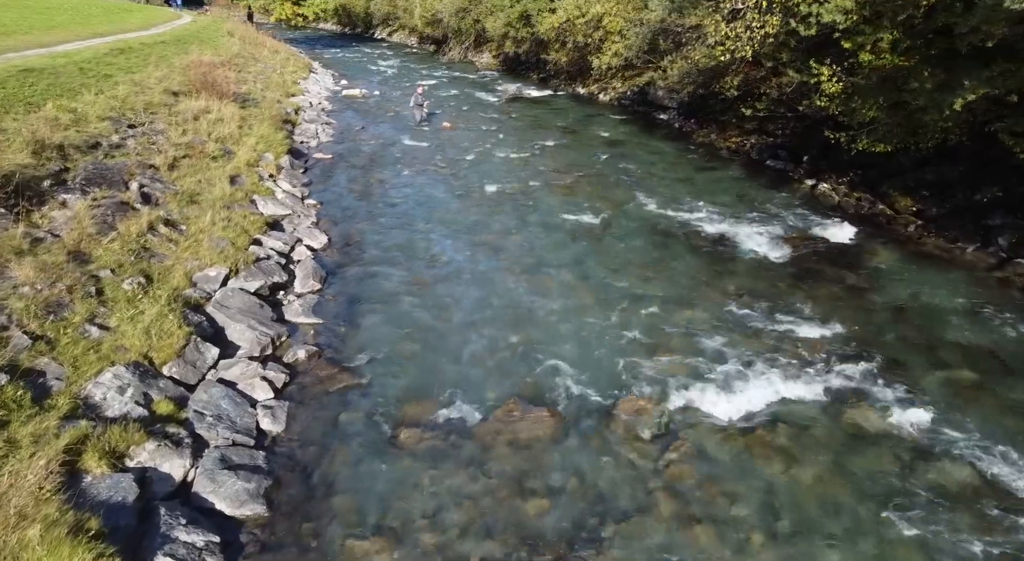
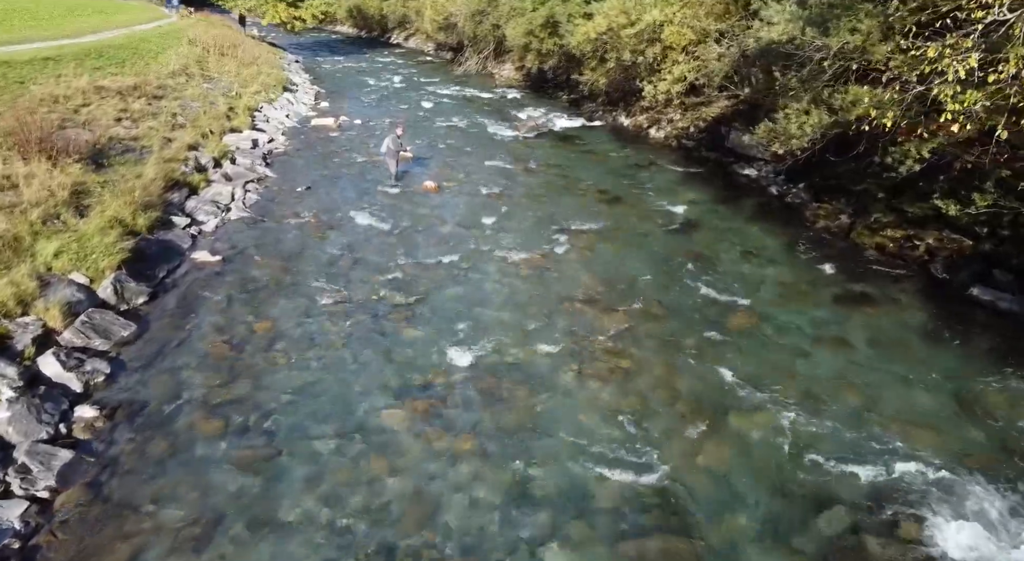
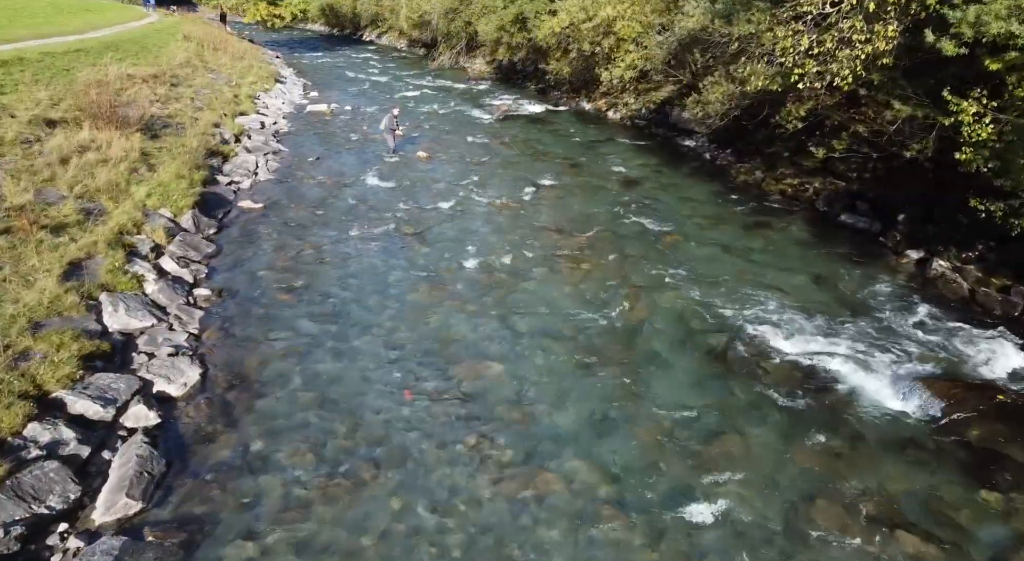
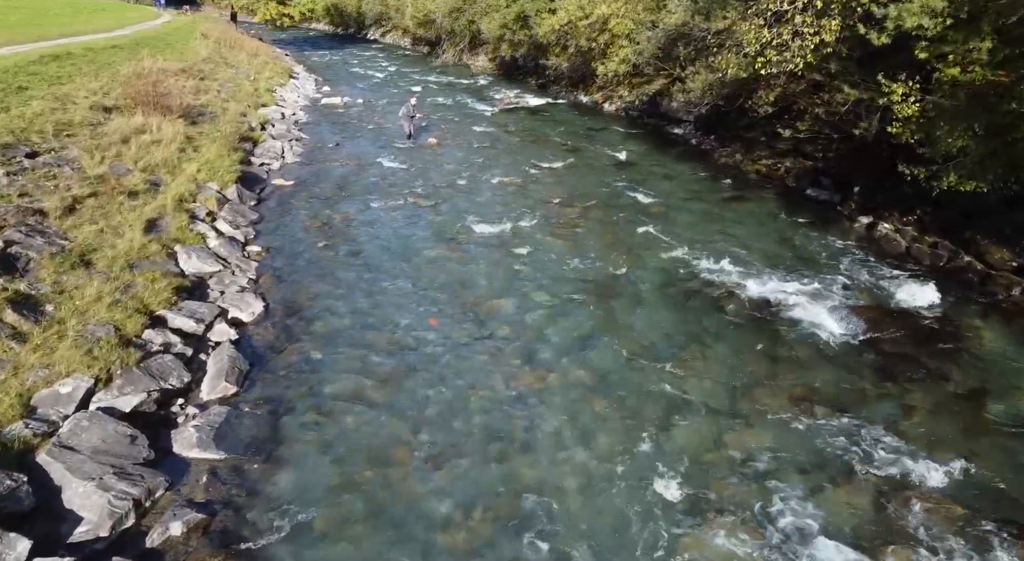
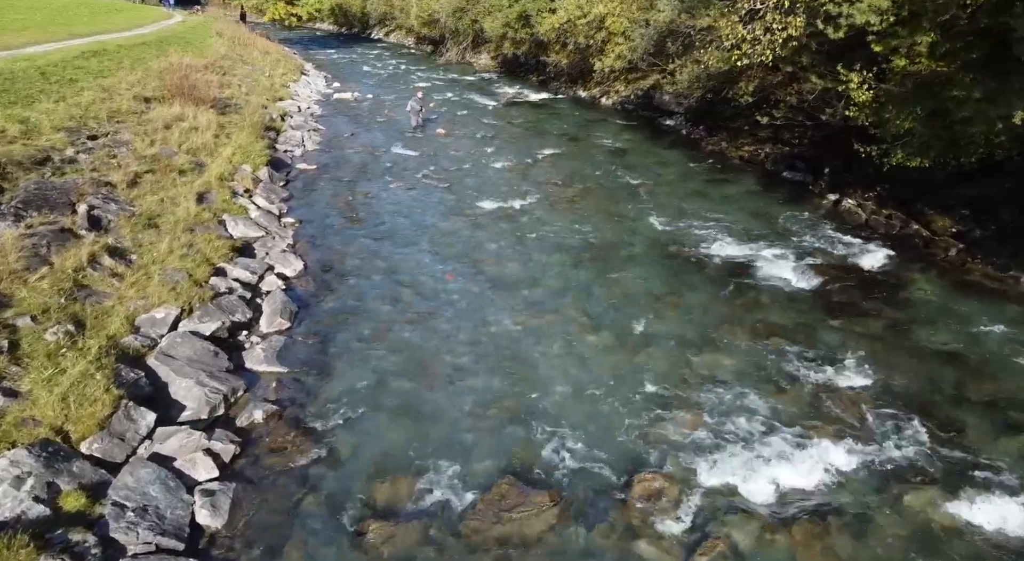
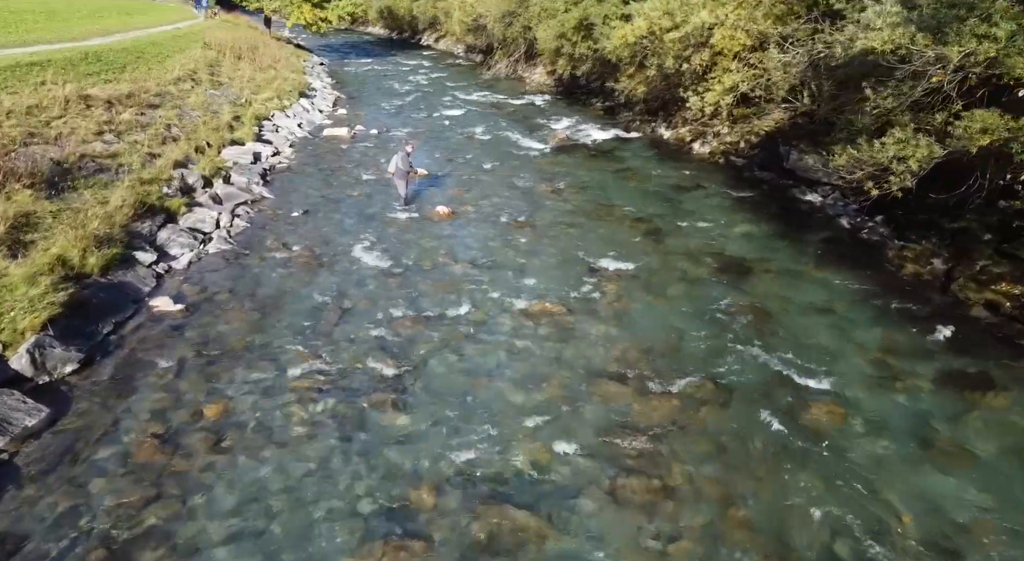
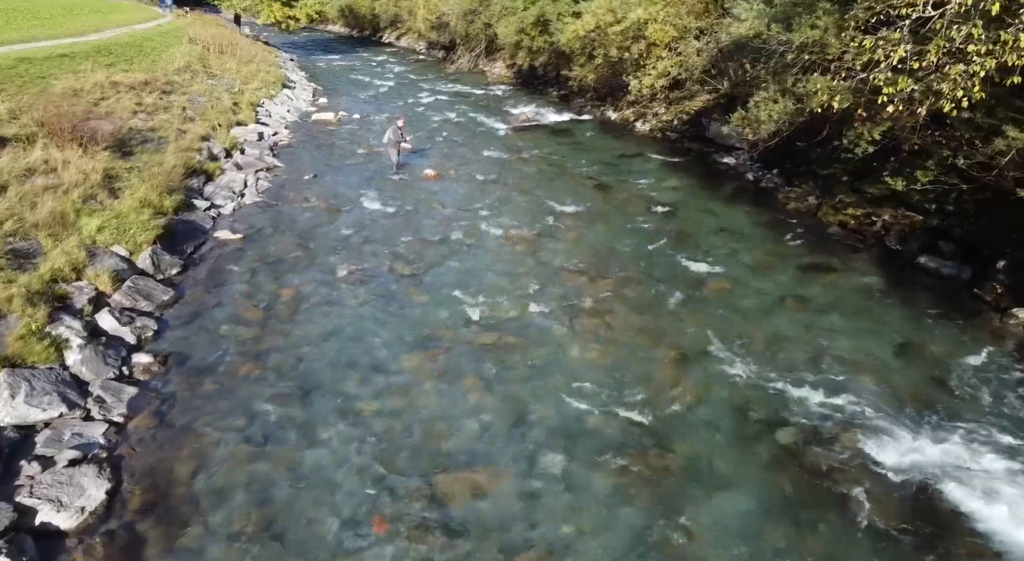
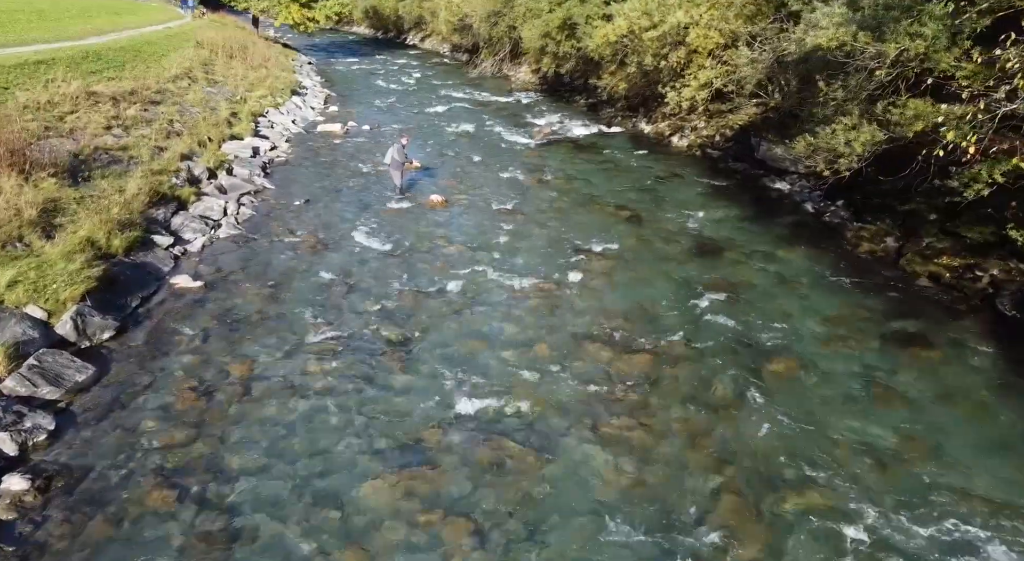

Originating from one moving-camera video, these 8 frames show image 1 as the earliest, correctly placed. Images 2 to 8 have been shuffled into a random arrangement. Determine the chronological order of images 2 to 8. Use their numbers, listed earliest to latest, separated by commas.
5, 4, 3, 7, 2, 8, 6
